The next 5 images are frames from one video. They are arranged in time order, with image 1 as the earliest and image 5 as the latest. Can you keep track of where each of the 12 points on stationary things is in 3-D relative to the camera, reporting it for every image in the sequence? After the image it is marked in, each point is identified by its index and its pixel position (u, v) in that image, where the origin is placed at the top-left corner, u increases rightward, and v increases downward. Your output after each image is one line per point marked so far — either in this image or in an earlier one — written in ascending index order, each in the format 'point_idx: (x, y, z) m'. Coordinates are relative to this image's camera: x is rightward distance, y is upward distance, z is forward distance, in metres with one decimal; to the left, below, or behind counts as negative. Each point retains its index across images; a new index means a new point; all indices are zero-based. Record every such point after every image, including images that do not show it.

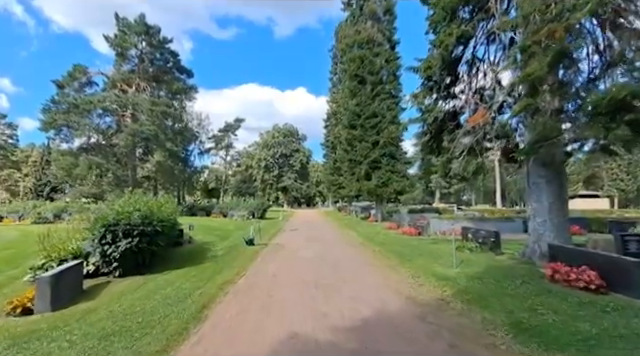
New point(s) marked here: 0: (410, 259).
0: (+3.1, -2.7, +10.2) m
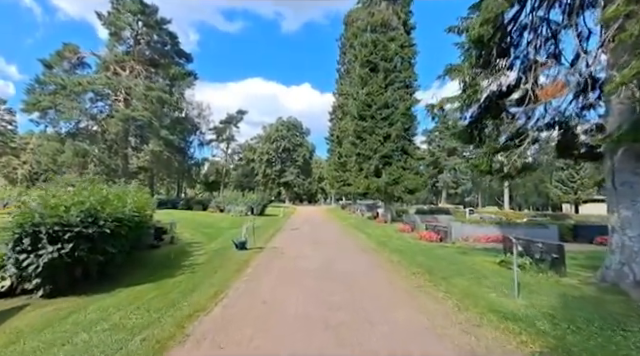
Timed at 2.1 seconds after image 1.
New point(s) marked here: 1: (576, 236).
0: (+3.2, -2.6, +7.8) m
1: (+15.9, -3.6, +18.6) m
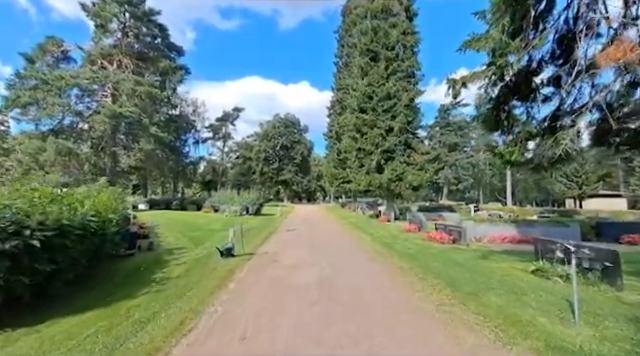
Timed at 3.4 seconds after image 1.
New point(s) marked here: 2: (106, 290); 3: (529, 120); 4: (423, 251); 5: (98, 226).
0: (+3.2, -2.4, +6.3) m
1: (+15.9, -3.2, +17.1) m
2: (-4.7, -2.4, +6.7) m
3: (+6.1, +1.7, +8.8) m
4: (+3.9, -2.7, +11.4) m
5: (-5.3, -1.1, +7.3) m
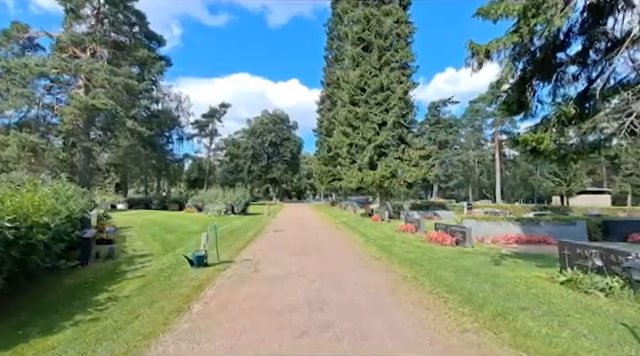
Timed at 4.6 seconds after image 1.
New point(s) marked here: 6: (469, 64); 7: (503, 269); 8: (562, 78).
0: (+3.0, -2.3, +5.0) m
1: (+15.3, -2.9, +16.2) m
2: (-4.9, -2.3, +5.1) m
3: (+5.8, +1.8, +7.6) m
4: (+3.5, -2.6, +10.1) m
5: (-5.5, -1.0, +5.7) m
6: (+3.8, +3.0, +7.6) m
7: (+4.9, -2.4, +8.1) m
8: (+6.1, +2.5, +7.6) m
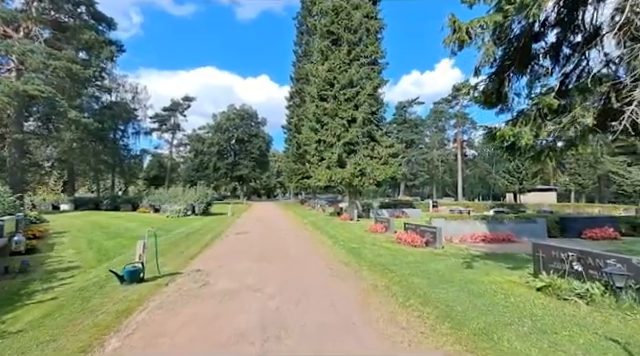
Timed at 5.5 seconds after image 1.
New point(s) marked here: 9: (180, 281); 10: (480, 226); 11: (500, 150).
0: (+2.4, -2.3, +4.3) m
1: (+13.5, -2.9, +16.8) m
2: (-5.5, -2.3, +3.7) m
3: (+4.9, +1.9, +7.2) m
4: (+2.4, -2.5, +9.5) m
5: (-6.2, -1.0, +4.2) m
6: (+2.9, +3.0, +7.0) m
7: (+3.9, -2.4, +7.7) m
8: (+5.2, +2.5, +7.2) m
9: (-3.2, -2.4, +6.9) m
10: (+7.6, -2.3, +14.6) m
11: (+4.7, +0.7, +7.9) m
